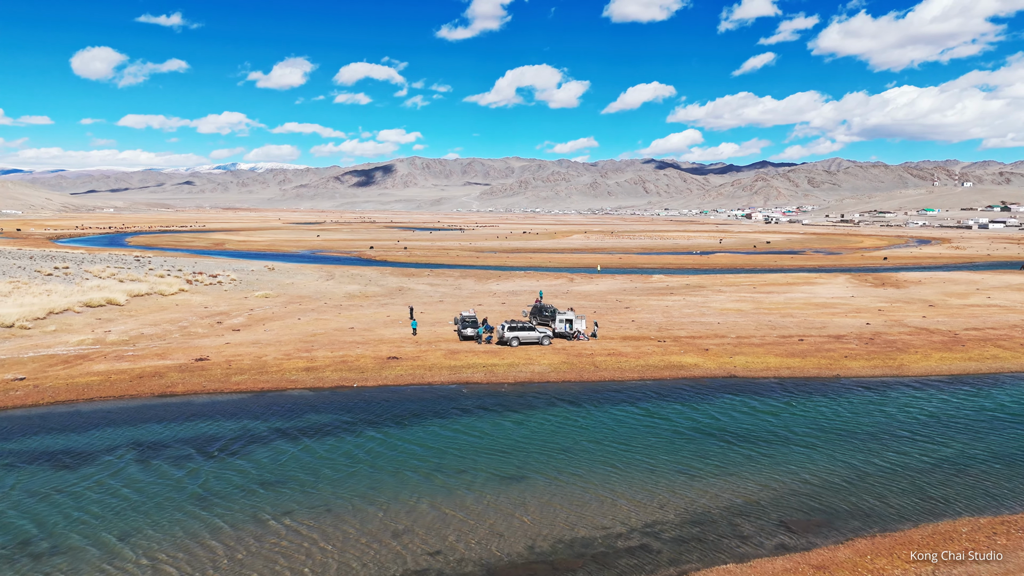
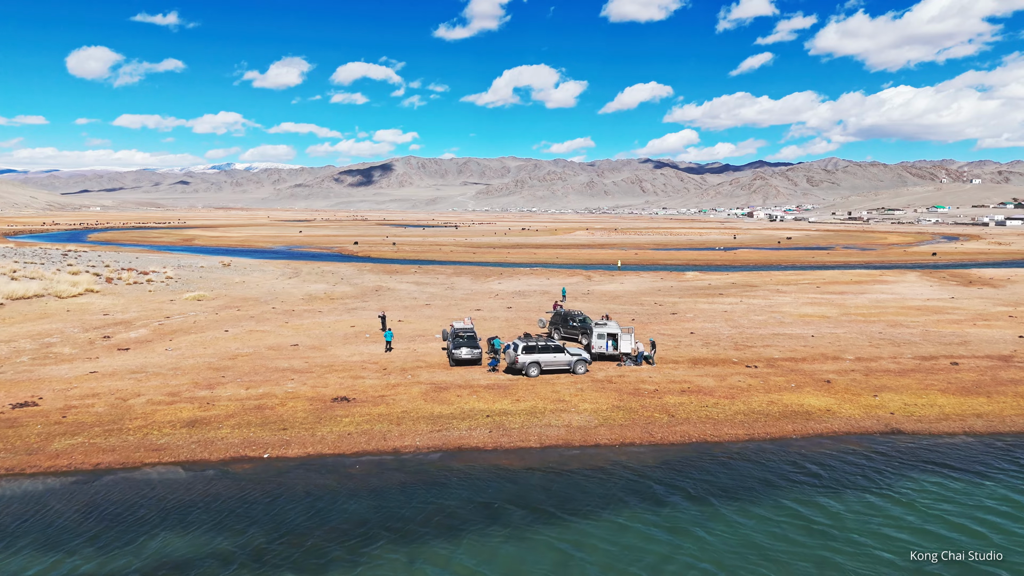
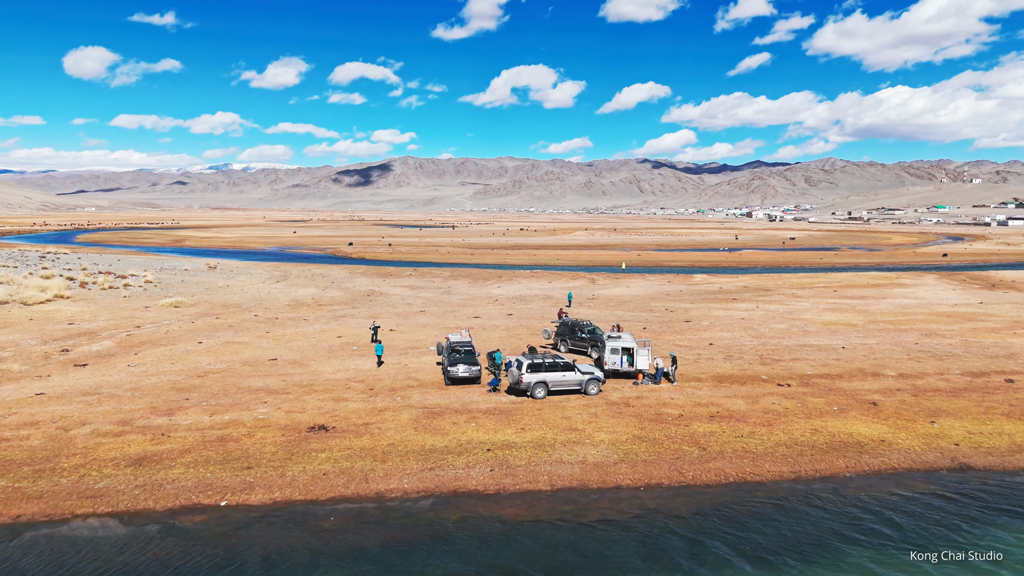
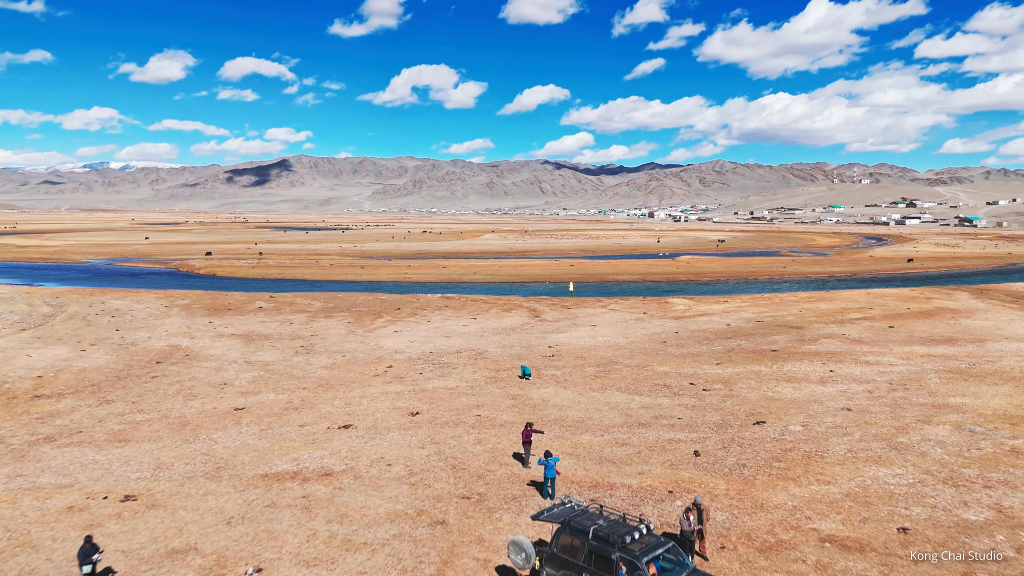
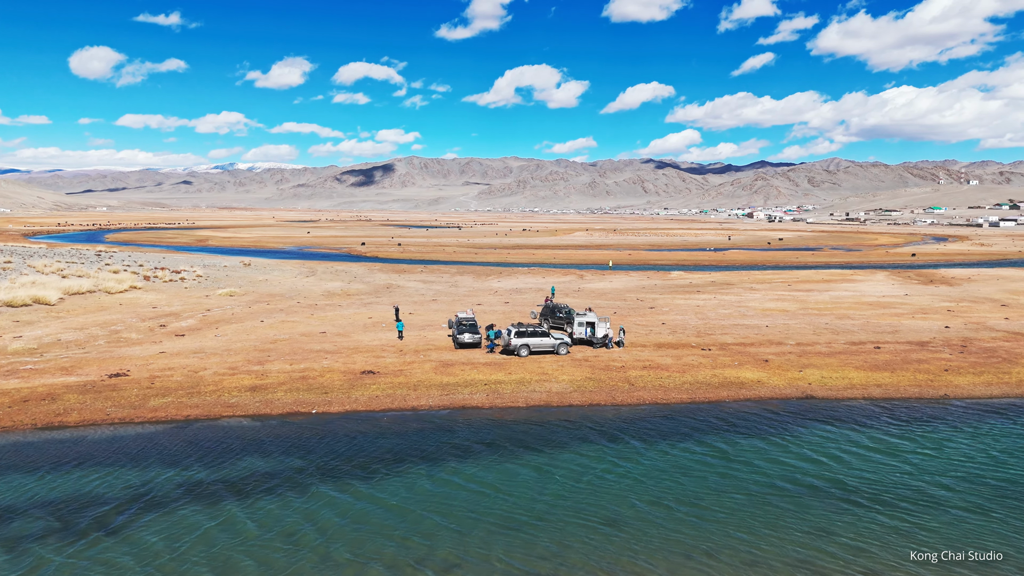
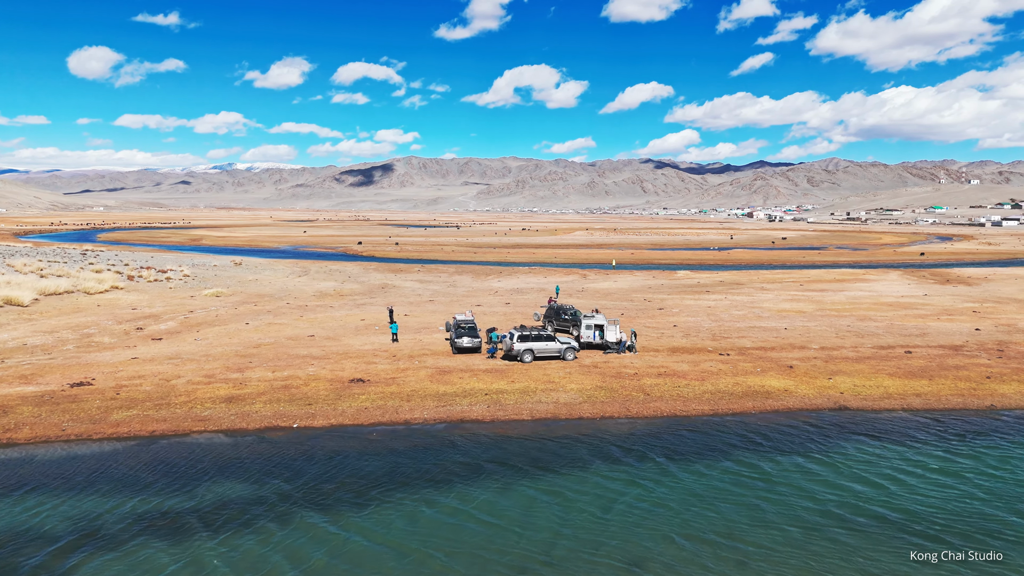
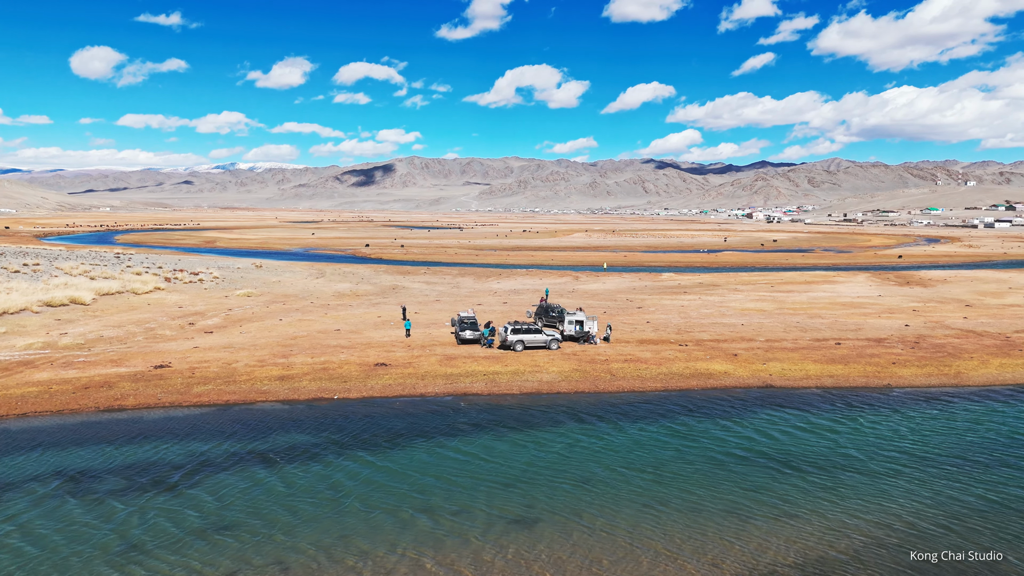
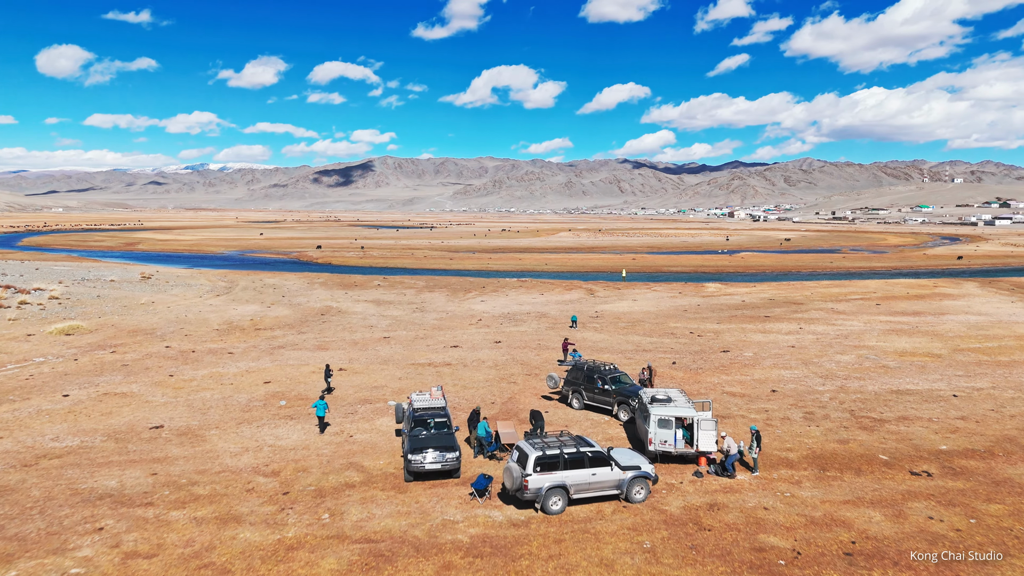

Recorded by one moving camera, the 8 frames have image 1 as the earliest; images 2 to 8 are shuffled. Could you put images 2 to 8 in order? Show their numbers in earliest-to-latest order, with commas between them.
7, 5, 6, 2, 3, 8, 4
